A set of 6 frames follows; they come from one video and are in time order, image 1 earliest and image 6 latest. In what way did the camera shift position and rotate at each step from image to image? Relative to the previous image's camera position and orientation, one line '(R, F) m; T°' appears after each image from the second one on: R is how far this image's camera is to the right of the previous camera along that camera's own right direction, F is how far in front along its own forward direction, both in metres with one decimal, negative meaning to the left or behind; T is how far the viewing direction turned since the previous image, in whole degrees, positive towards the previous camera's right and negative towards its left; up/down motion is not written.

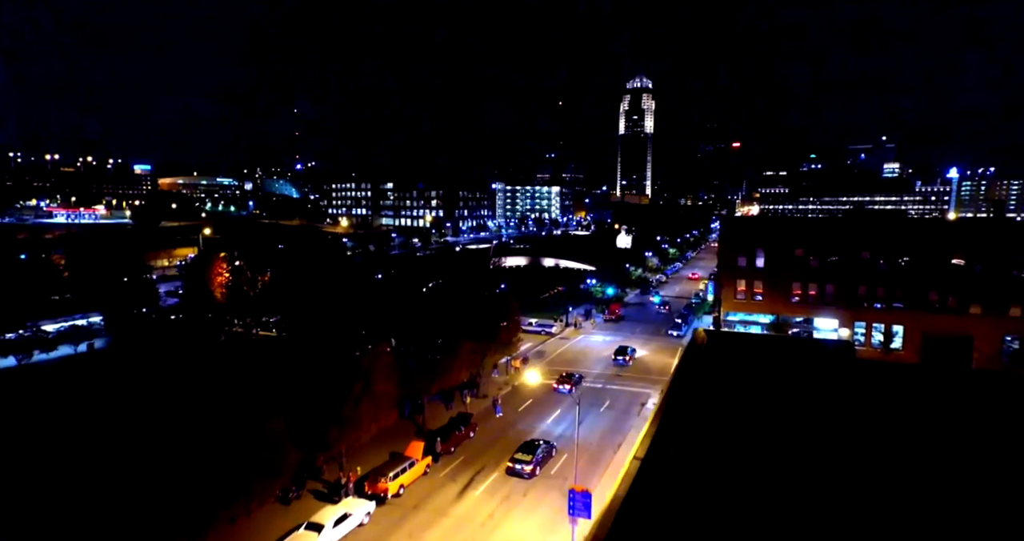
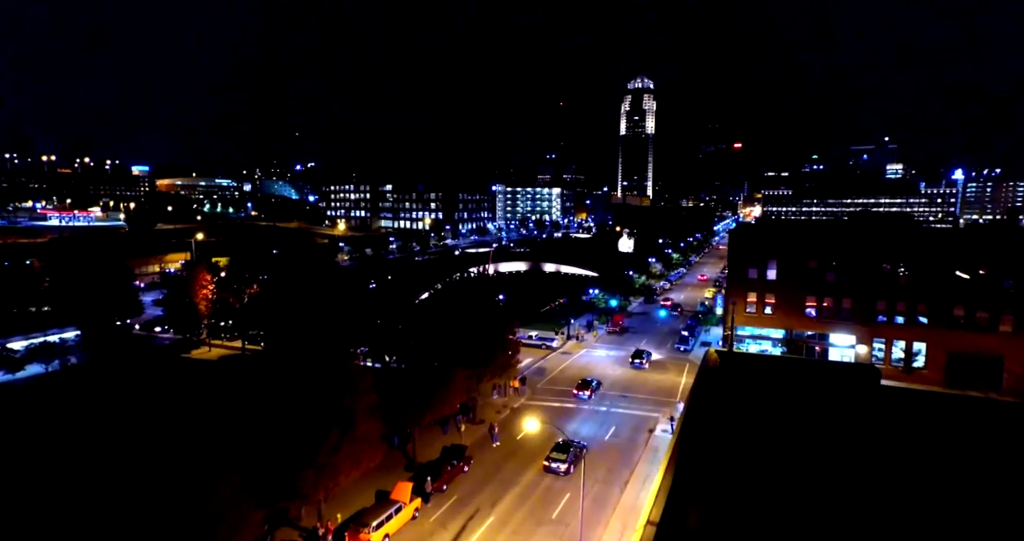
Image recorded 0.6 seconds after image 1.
(+0.1, +2.0) m; 0°
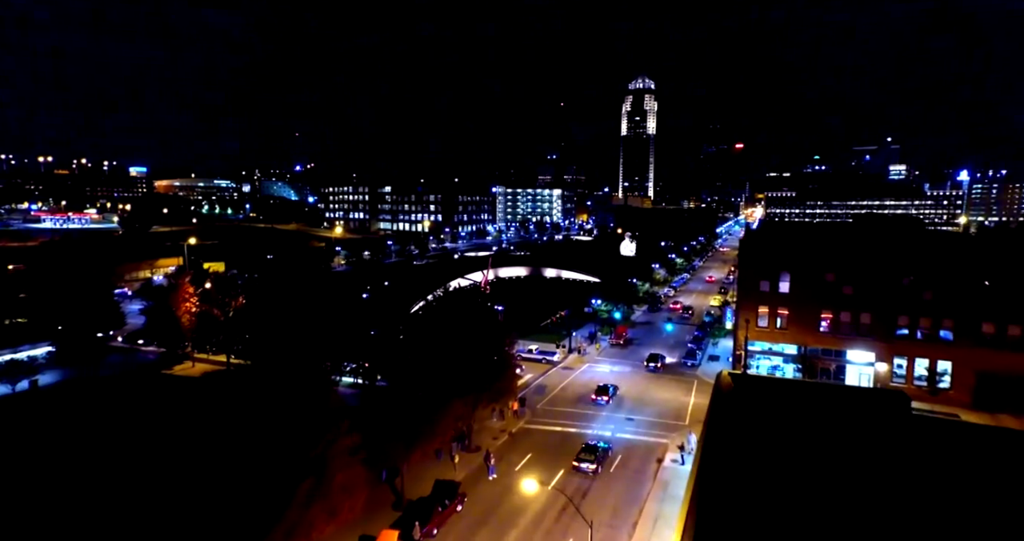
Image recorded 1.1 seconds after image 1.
(+0.1, +1.9) m; 0°
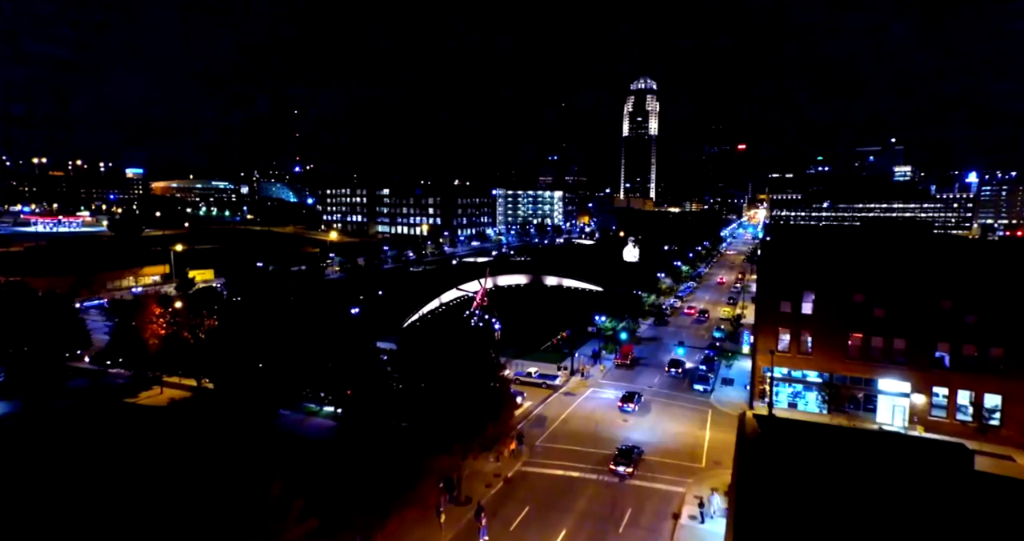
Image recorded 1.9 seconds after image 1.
(+0.2, +3.1) m; 0°
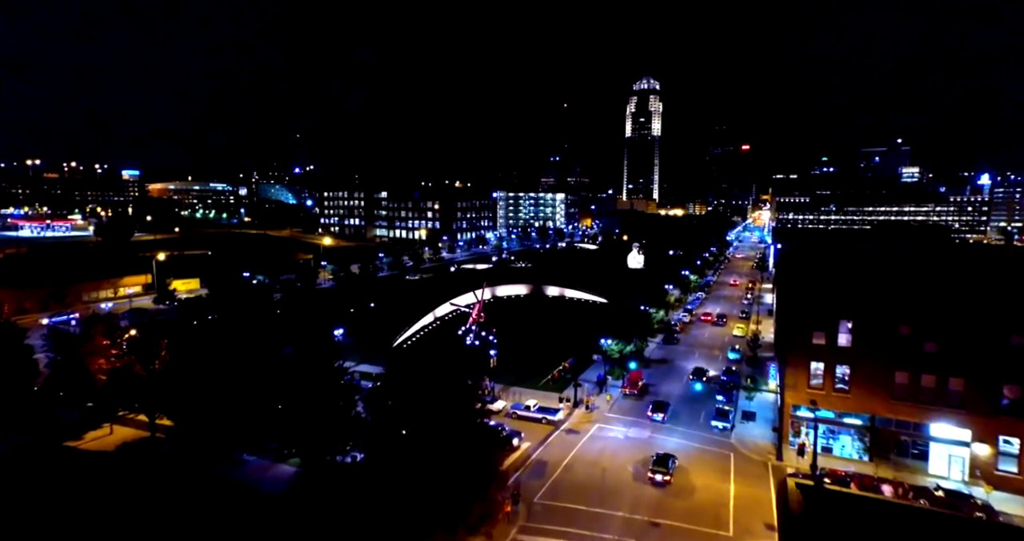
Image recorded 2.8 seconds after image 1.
(+0.3, +4.0) m; 0°
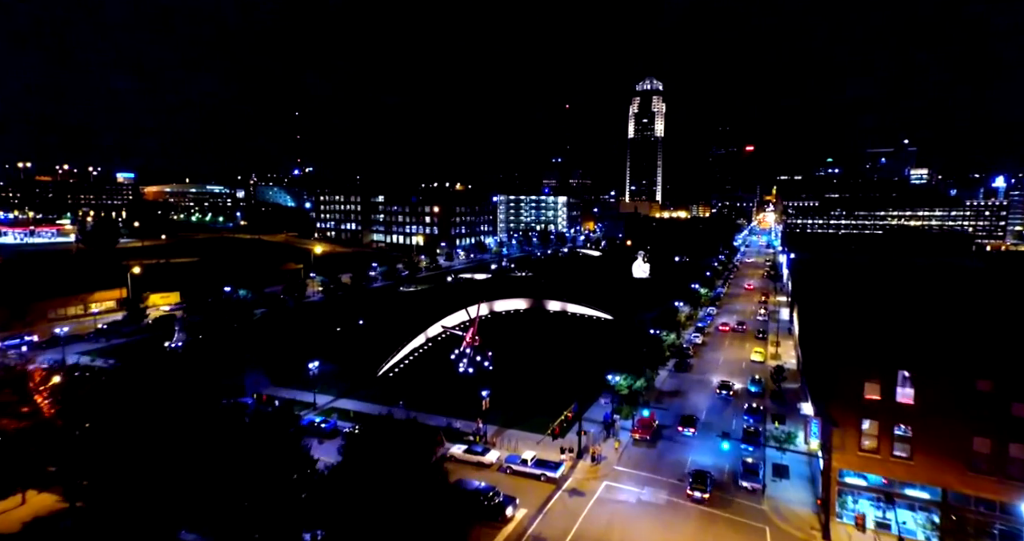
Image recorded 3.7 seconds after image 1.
(+0.4, +4.8) m; 0°
